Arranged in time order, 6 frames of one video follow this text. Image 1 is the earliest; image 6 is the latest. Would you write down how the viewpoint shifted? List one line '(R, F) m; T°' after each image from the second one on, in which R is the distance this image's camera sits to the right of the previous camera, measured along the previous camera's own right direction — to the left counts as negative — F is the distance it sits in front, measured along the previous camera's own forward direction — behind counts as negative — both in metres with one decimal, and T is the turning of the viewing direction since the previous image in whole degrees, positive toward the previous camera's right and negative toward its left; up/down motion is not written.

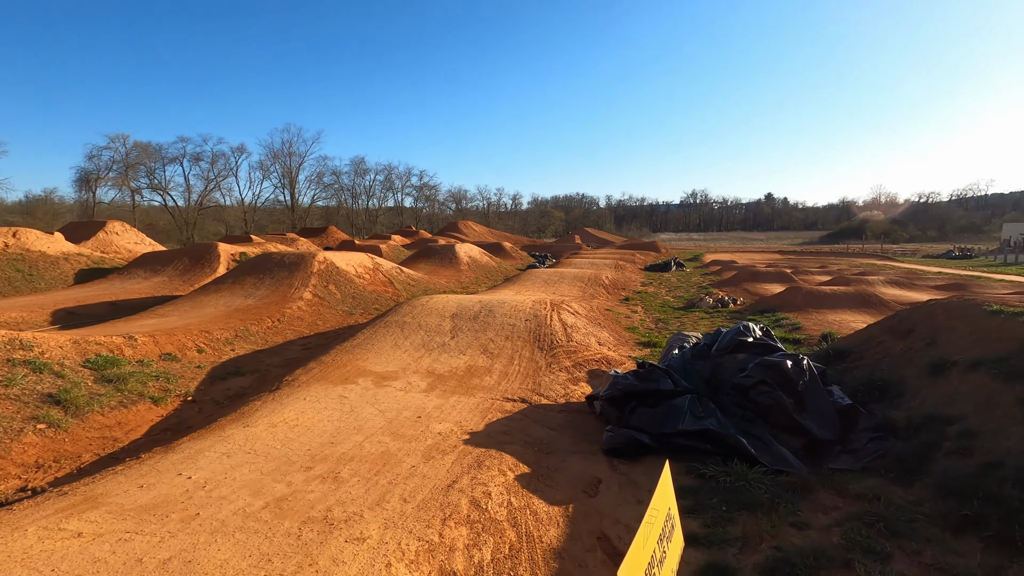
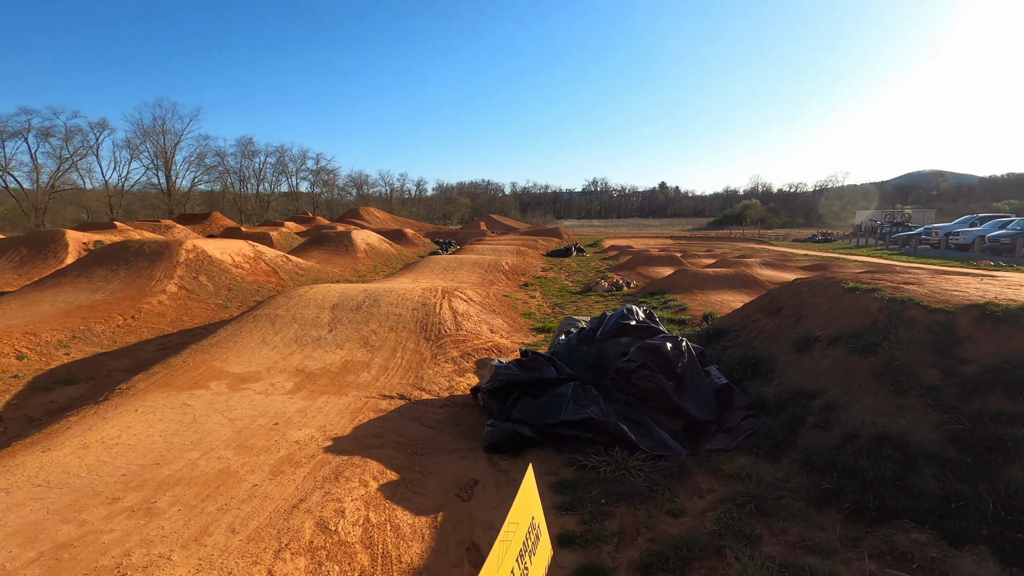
(+0.4, +0.4) m; +10°
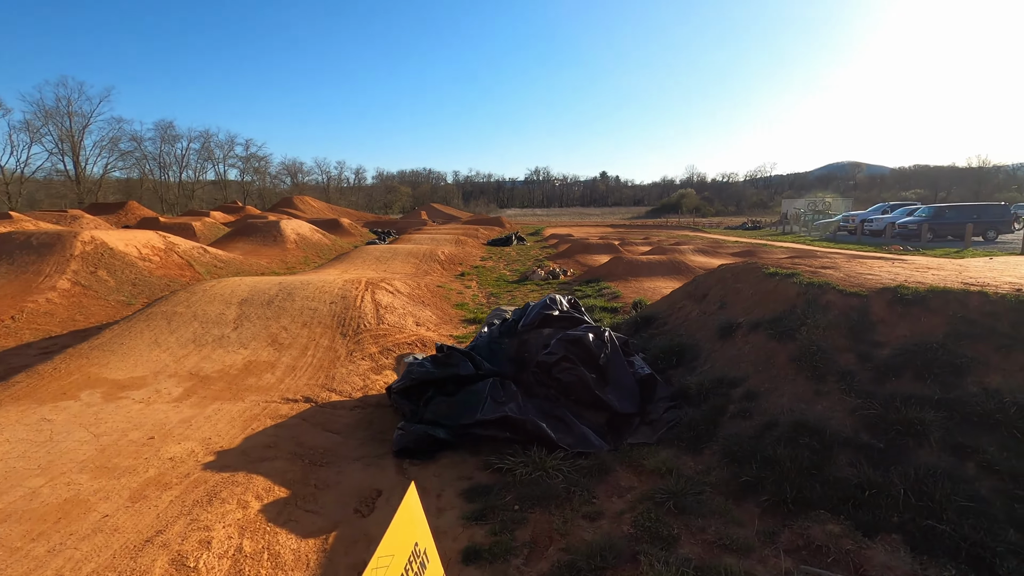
(+0.3, +0.4) m; +6°
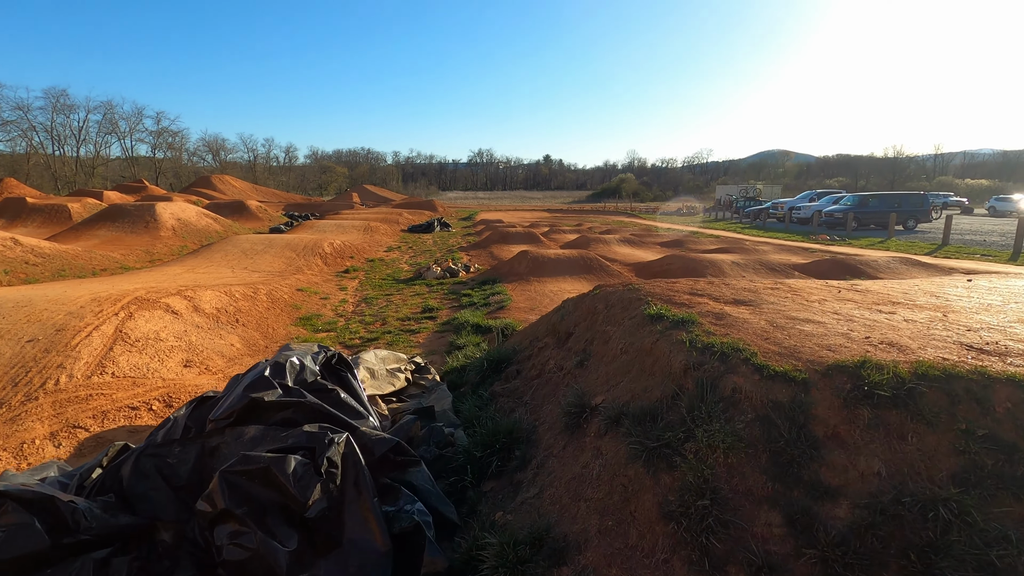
(+1.6, +2.5) m; +6°
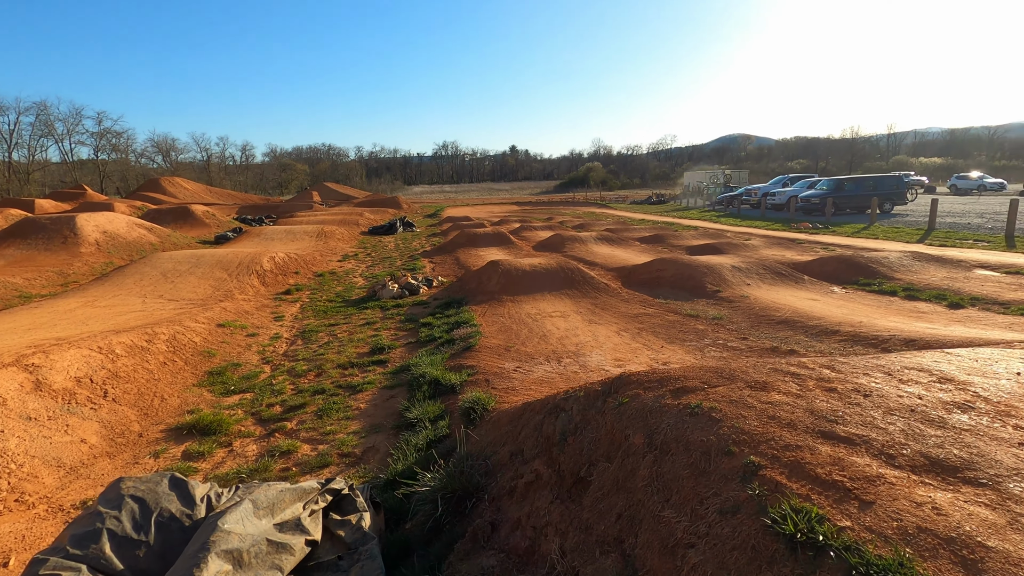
(+0.1, +2.0) m; +3°
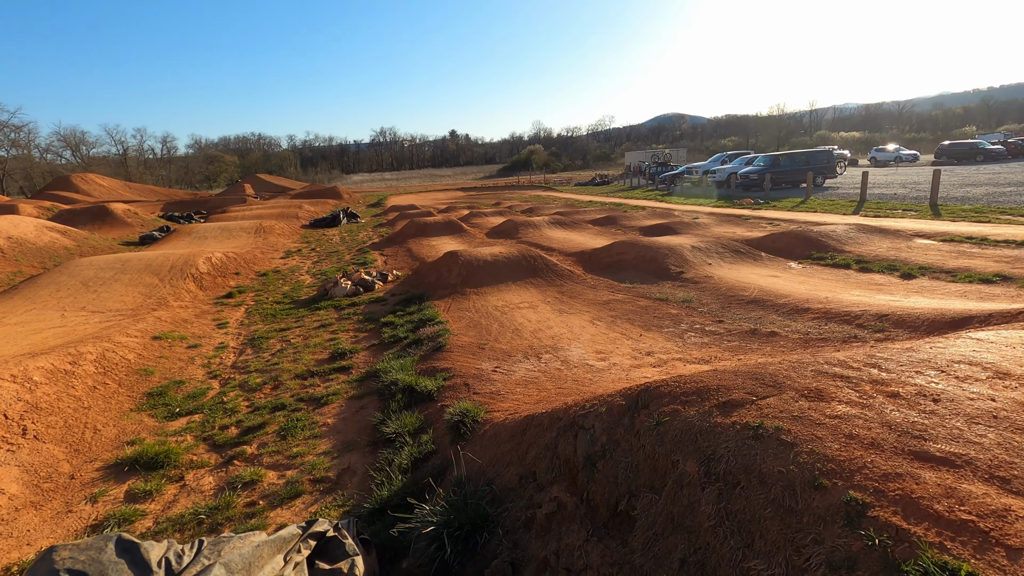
(-0.3, +0.4) m; +6°
